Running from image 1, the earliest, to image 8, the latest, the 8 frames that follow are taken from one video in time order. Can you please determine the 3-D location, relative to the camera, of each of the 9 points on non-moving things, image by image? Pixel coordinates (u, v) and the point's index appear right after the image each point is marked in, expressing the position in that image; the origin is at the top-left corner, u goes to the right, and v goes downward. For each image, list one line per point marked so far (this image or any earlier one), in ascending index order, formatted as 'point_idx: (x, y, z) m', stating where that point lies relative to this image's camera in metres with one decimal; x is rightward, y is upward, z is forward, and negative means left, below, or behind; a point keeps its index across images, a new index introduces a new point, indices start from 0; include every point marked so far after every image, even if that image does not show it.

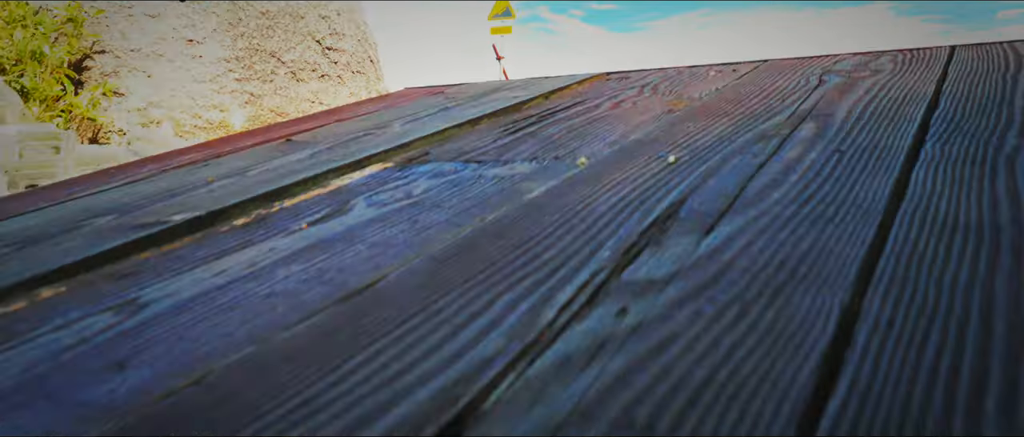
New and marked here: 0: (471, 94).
0: (-0.1, +0.4, +2.7) m
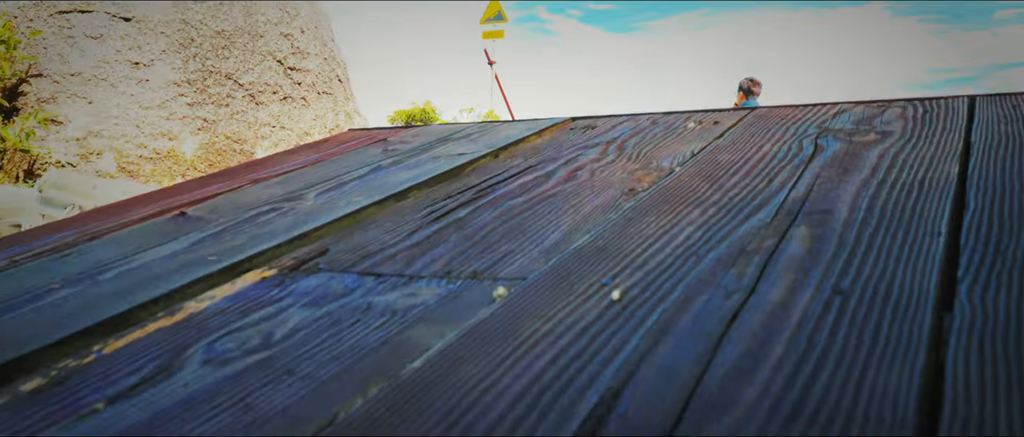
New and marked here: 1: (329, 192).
0: (-0.2, +0.2, +2.3) m
1: (-0.4, +0.1, +1.9) m
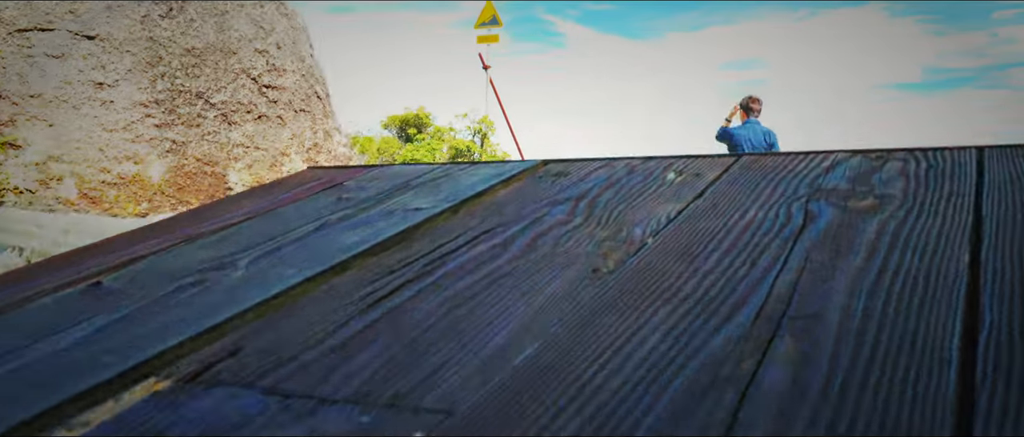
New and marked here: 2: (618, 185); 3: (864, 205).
0: (-0.3, +0.1, +2.1) m
1: (-0.4, -0.1, +1.7) m
2: (+0.2, +0.1, +1.9) m
3: (+0.6, 0.0, +1.6) m
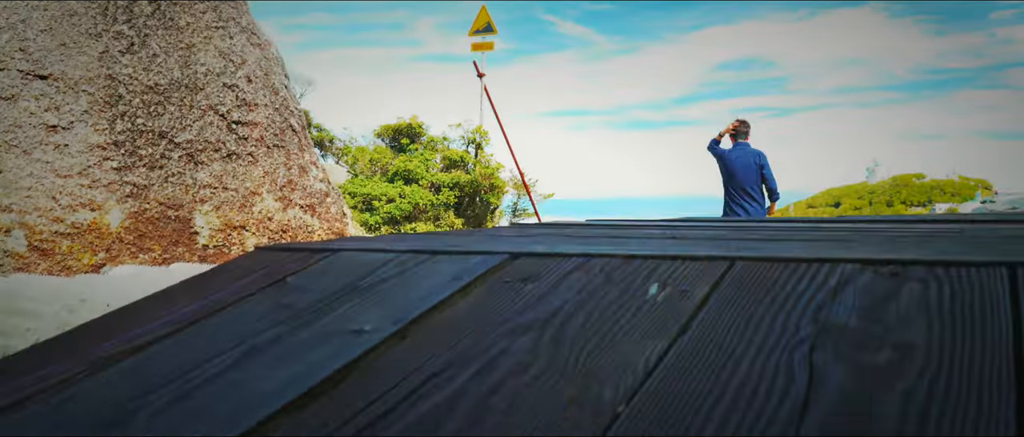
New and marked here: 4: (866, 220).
0: (-0.4, -0.2, +1.9) m
1: (-0.5, -0.3, +1.4) m
2: (+0.1, -0.1, +1.7) m
3: (+0.5, -0.2, +1.3) m
4: (+1.5, 0.0, +4.0) m
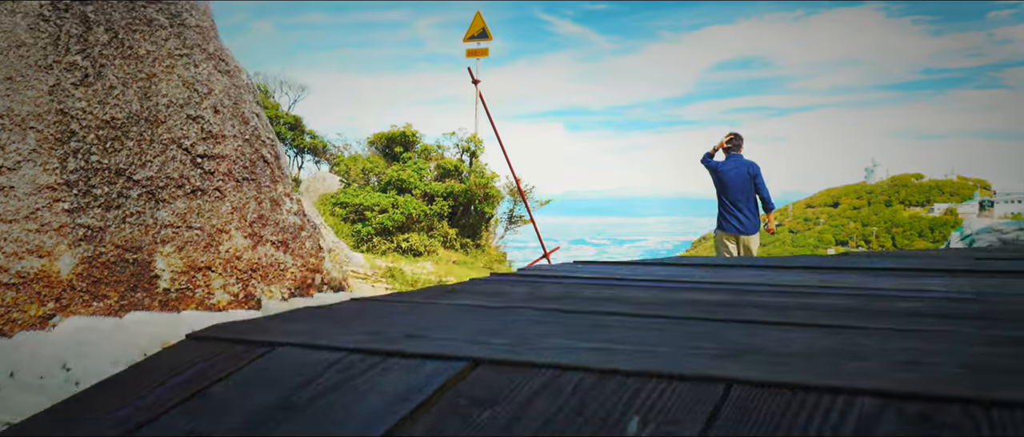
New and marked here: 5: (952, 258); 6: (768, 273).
0: (-0.5, -0.3, +1.6) m
1: (-0.6, -0.5, +1.1) m
2: (+0.1, -0.3, +1.4) m
3: (+0.4, -0.4, +1.0) m
4: (+1.4, -0.2, +3.7) m
5: (+2.0, -0.2, +4.3) m
6: (+1.0, -0.2, +3.6) m
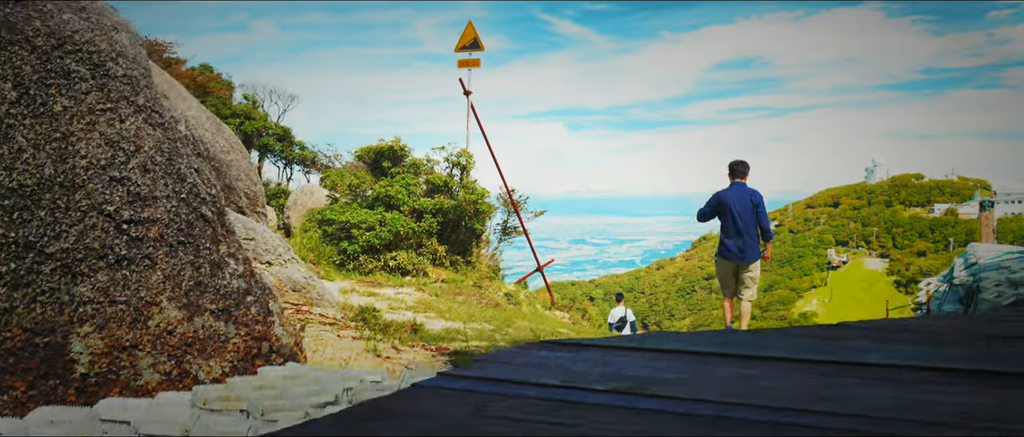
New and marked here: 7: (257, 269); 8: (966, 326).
0: (-0.6, -0.6, +1.2) m
1: (-0.8, -0.8, +0.7) m
2: (-0.1, -0.6, +1.0) m
3: (+0.3, -0.7, +0.6) m
4: (+1.3, -0.5, +3.3) m
5: (+1.9, -0.5, +3.9) m
6: (+0.8, -0.5, +3.1) m
7: (-2.1, -0.4, +7.6) m
8: (+2.0, -0.5, +4.2) m
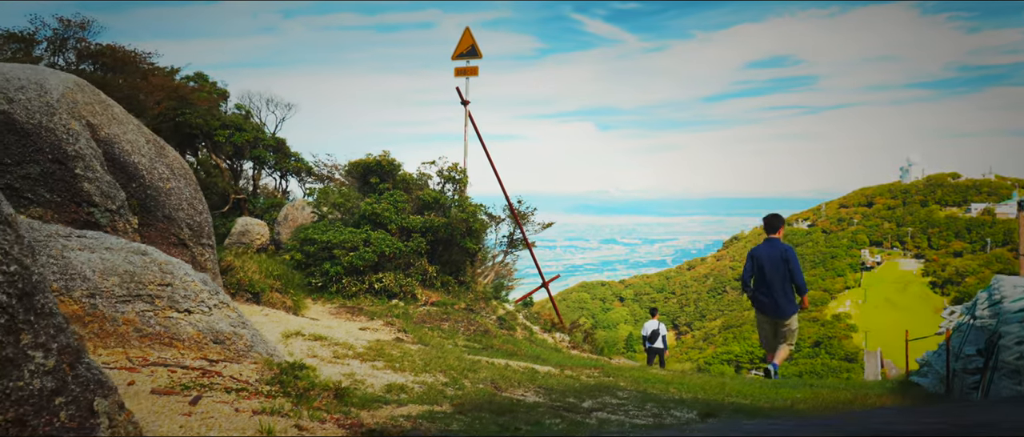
0: (-1.2, -1.0, +0.3) m
1: (-1.4, -1.1, -0.2) m
2: (-0.7, -1.0, 0.0) m
3: (-0.3, -1.0, -0.4) m
4: (+0.7, -0.8, +2.3) m
5: (+1.4, -0.8, +2.9) m
6: (+0.3, -0.8, +2.2) m
7: (-2.5, -0.7, +6.8) m
8: (+1.6, -0.8, +3.3) m
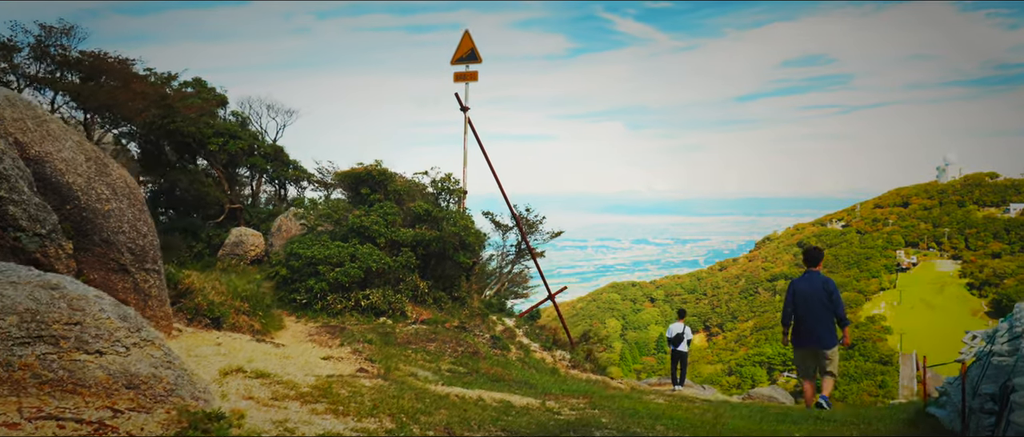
0: (-1.8, -1.2, -0.4) m
1: (-2.0, -1.3, -0.9) m
2: (-1.3, -1.2, -0.7) m
3: (-0.9, -1.2, -1.1) m
4: (+0.2, -1.0, +1.5) m
5: (+0.9, -1.0, +2.1) m
6: (-0.2, -1.0, +1.4) m
7: (-2.8, -0.9, +6.1) m
8: (+1.1, -1.0, +2.5) m
